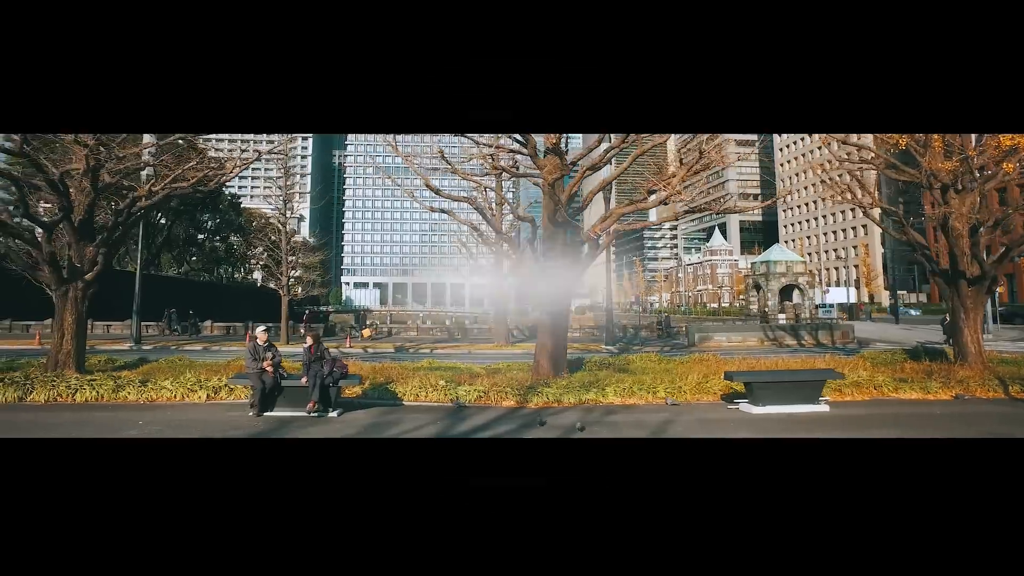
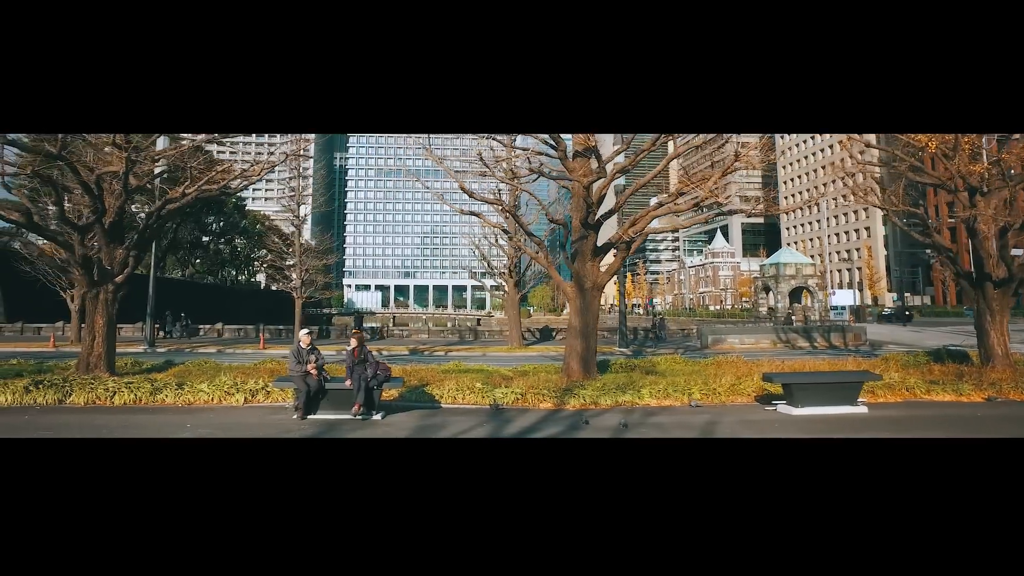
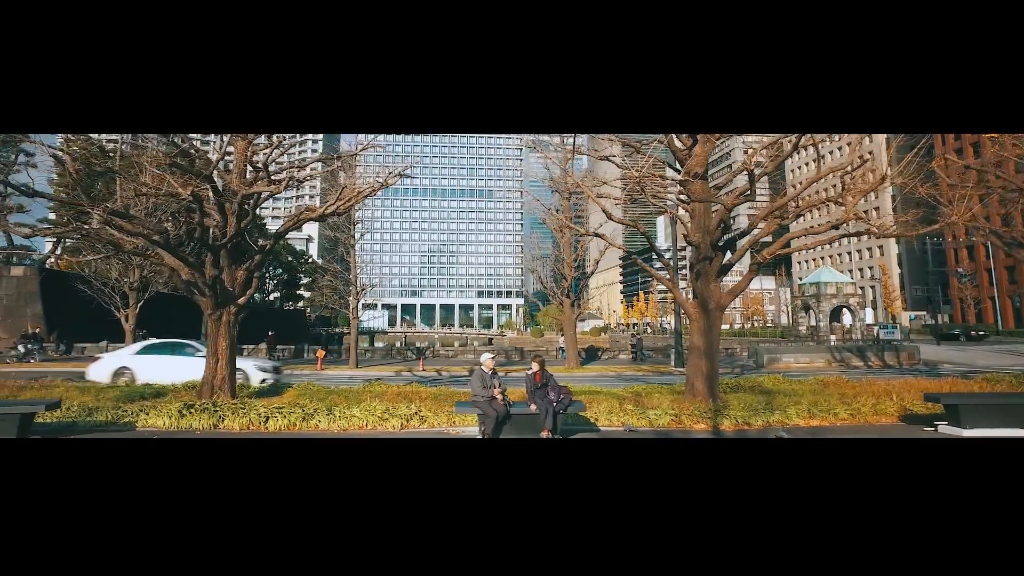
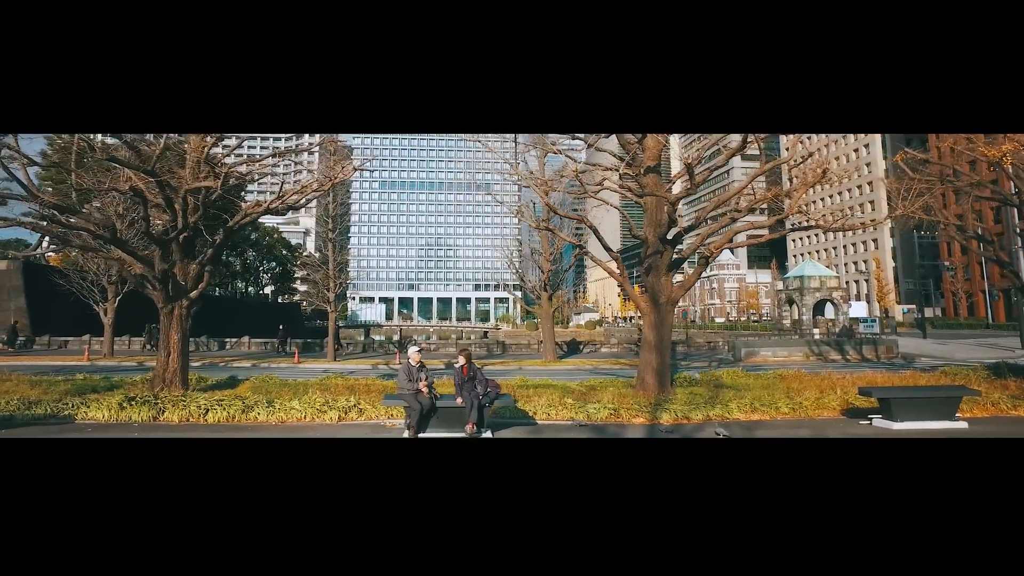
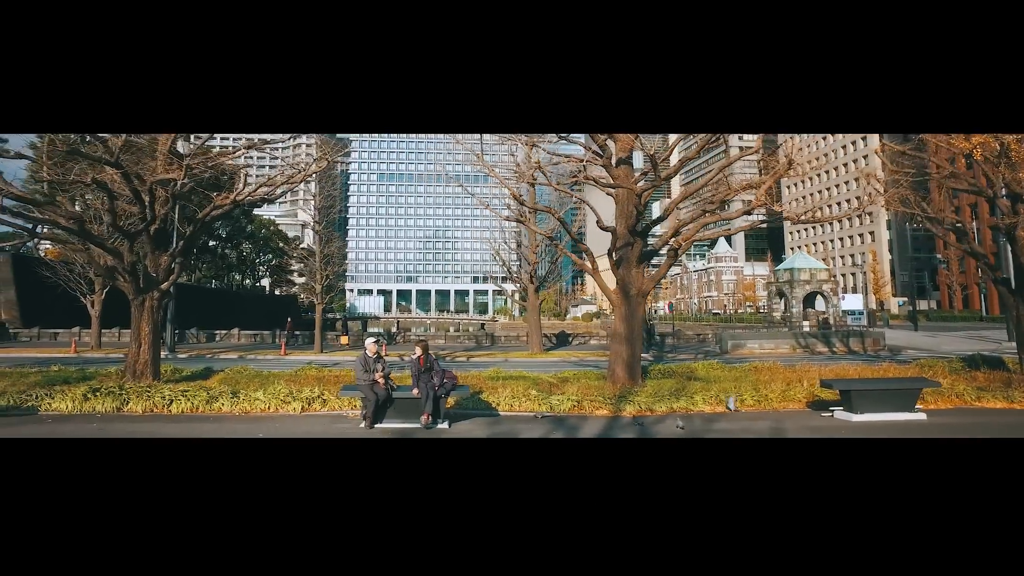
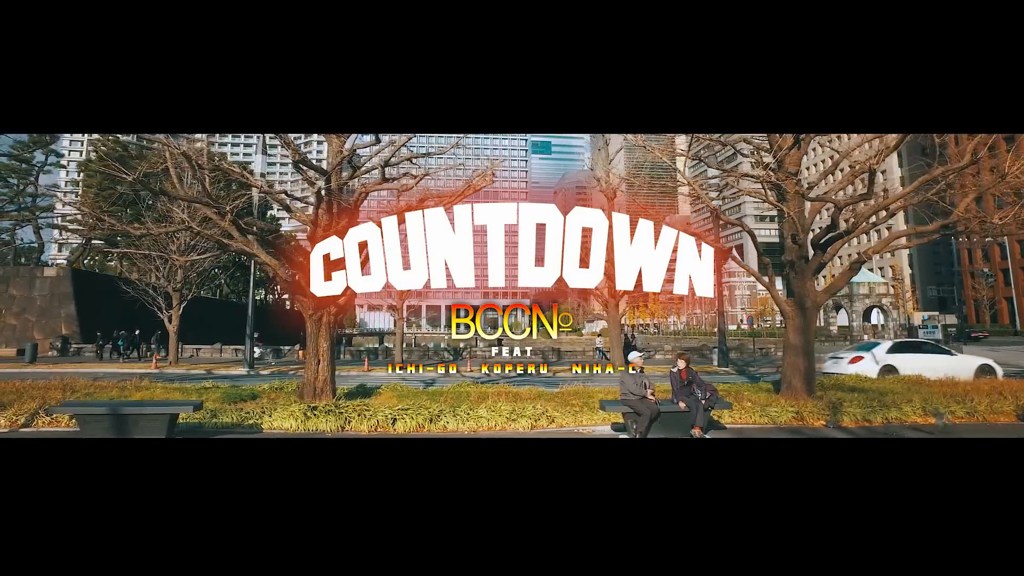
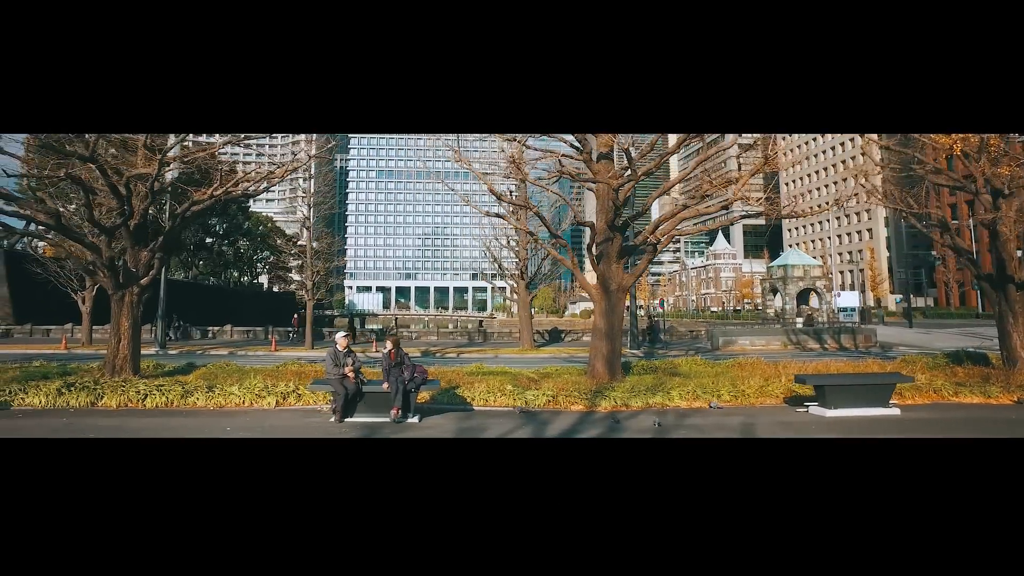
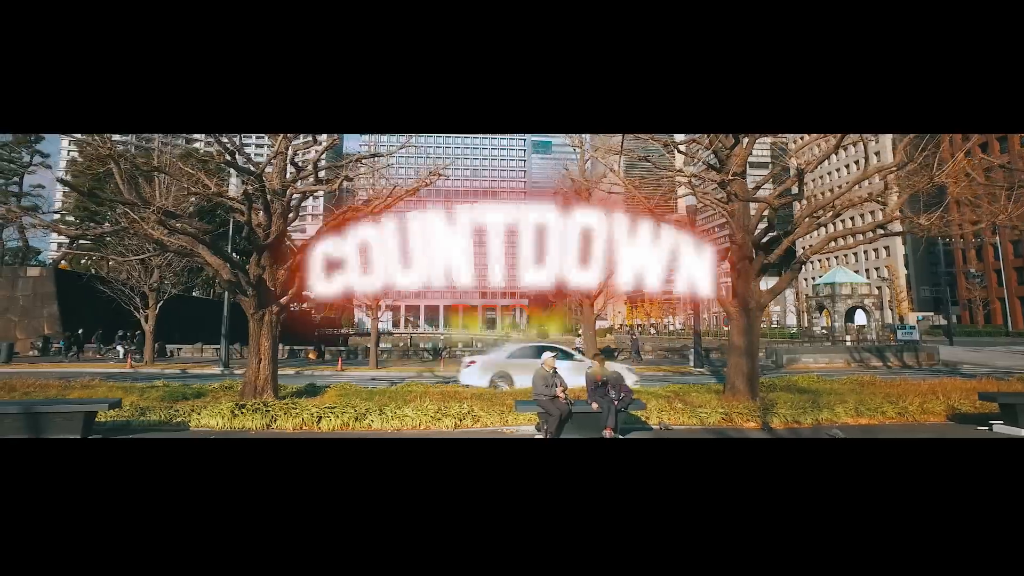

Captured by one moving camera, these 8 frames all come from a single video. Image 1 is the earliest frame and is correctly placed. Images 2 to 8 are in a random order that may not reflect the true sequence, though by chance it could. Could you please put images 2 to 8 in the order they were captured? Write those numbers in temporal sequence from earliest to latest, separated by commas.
2, 7, 5, 4, 3, 8, 6
